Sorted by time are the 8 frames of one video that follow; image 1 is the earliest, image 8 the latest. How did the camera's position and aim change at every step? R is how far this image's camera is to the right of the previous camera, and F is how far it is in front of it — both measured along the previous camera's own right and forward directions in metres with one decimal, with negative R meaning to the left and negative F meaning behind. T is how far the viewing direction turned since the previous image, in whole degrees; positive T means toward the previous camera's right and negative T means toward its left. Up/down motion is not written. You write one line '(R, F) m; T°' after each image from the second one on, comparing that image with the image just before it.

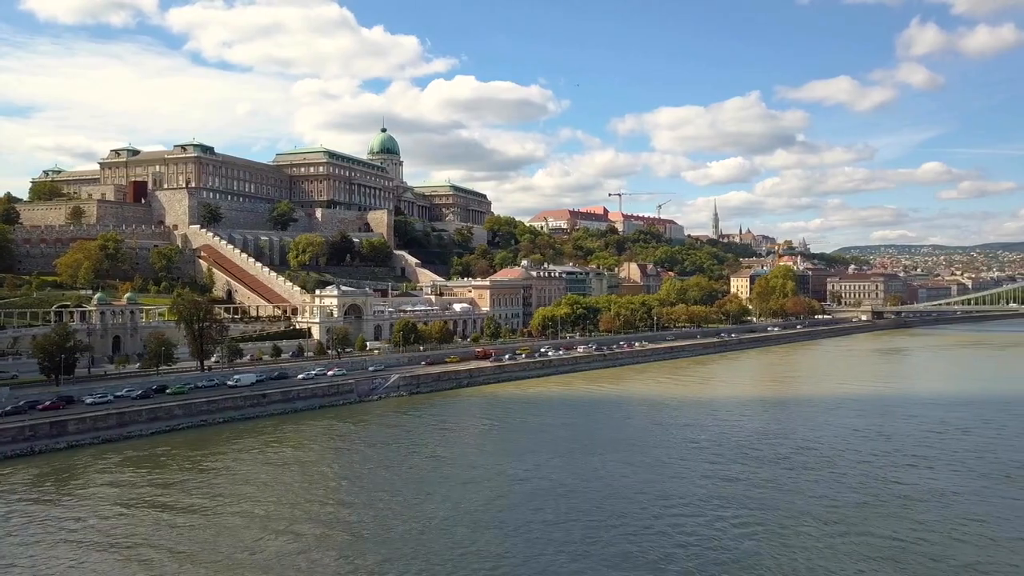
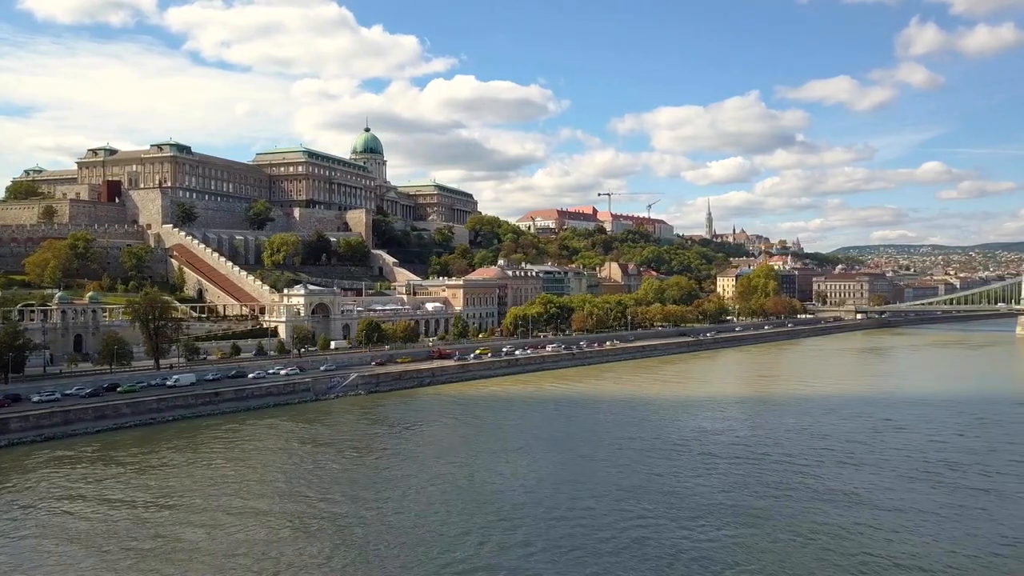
(+1.4, -0.1) m; 0°
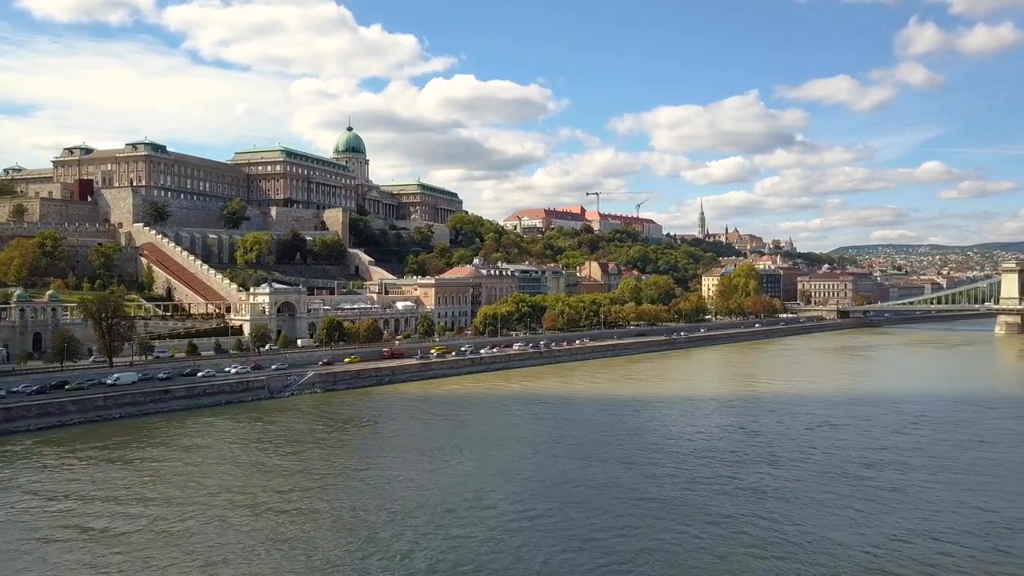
(+1.5, -0.1) m; 0°
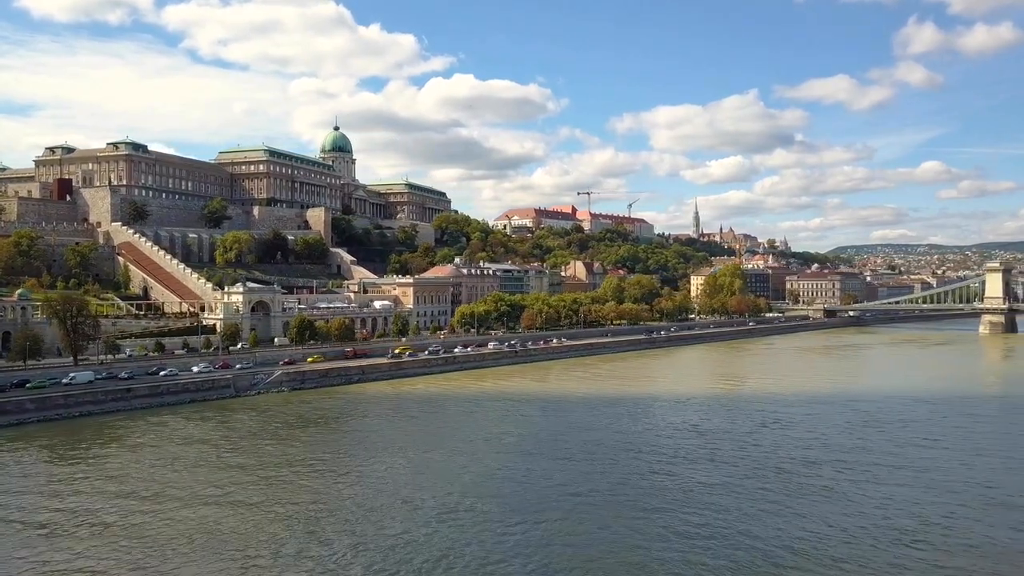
(+1.1, 0.0) m; 0°
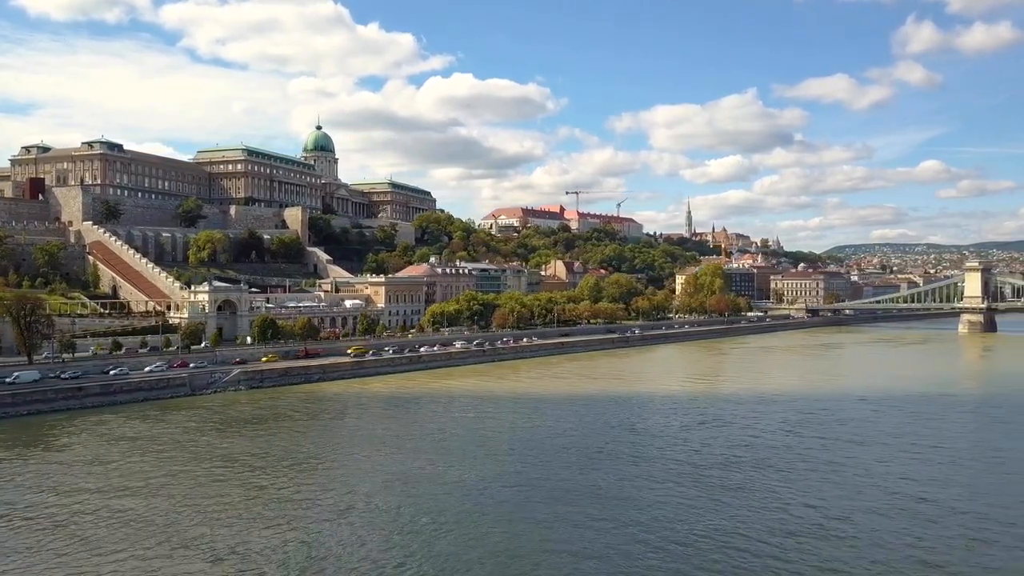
(+1.4, -0.1) m; 0°
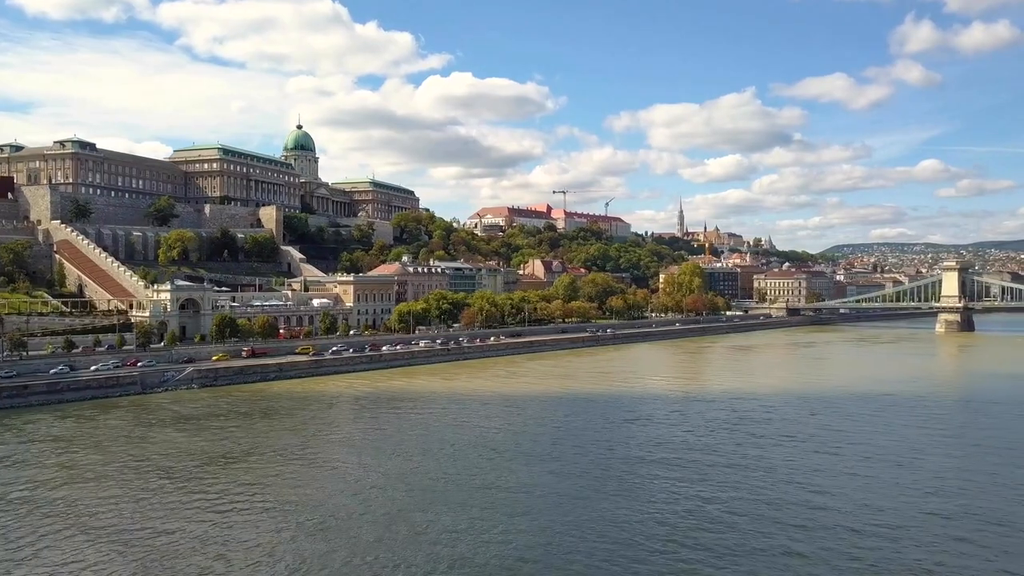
(+1.6, -0.1) m; 0°
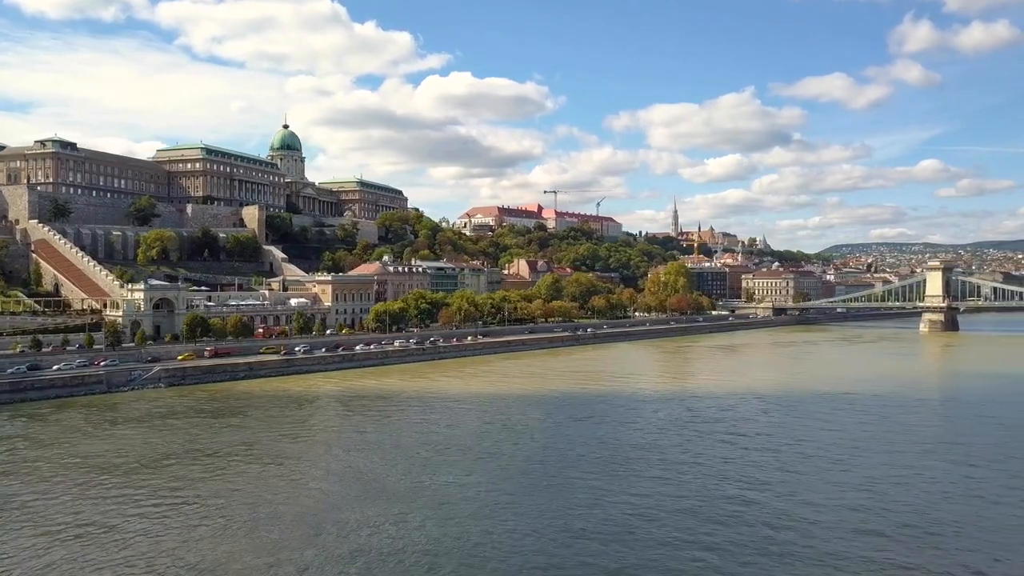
(+1.1, 0.0) m; 0°
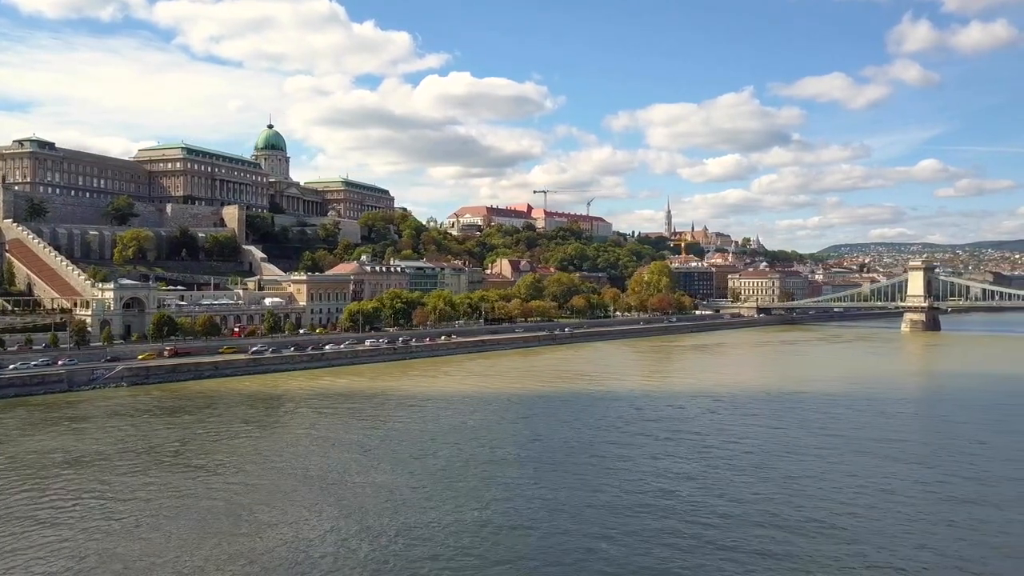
(+1.3, 0.0) m; 0°
